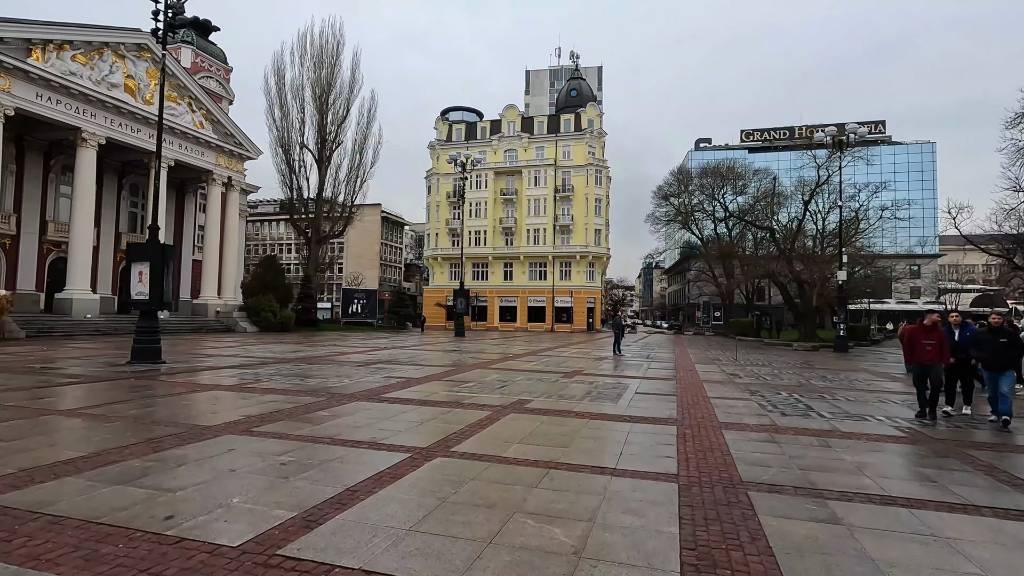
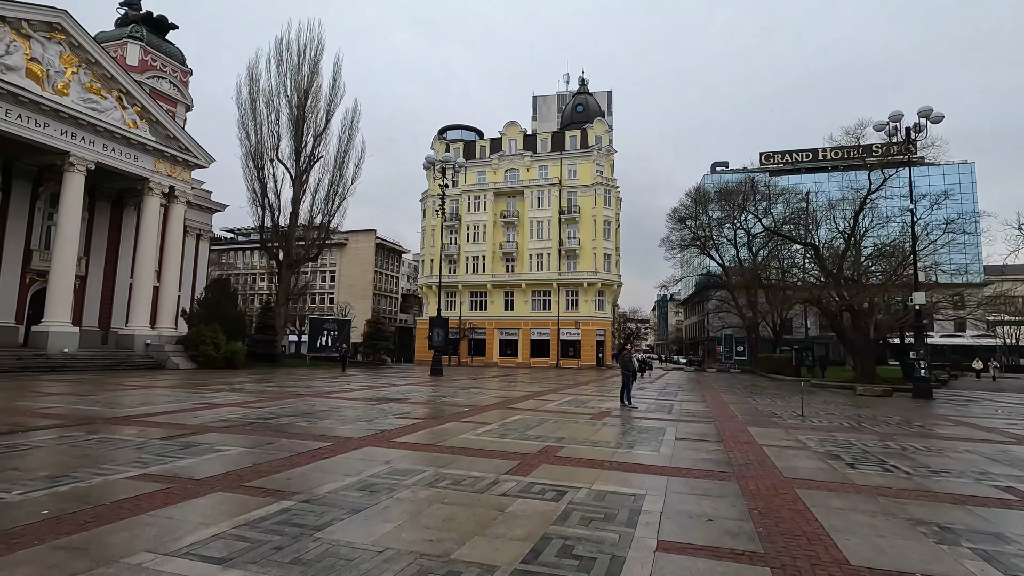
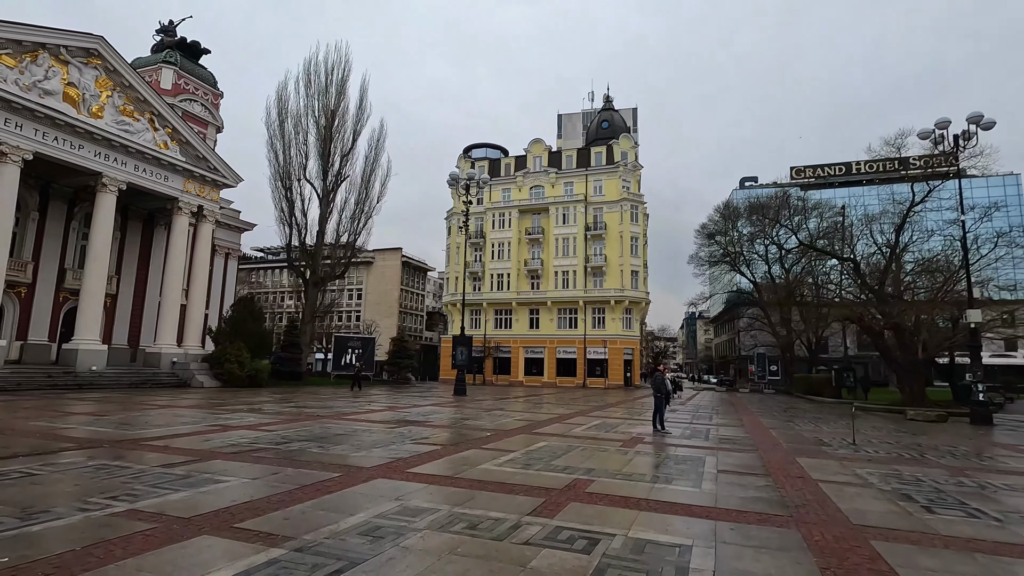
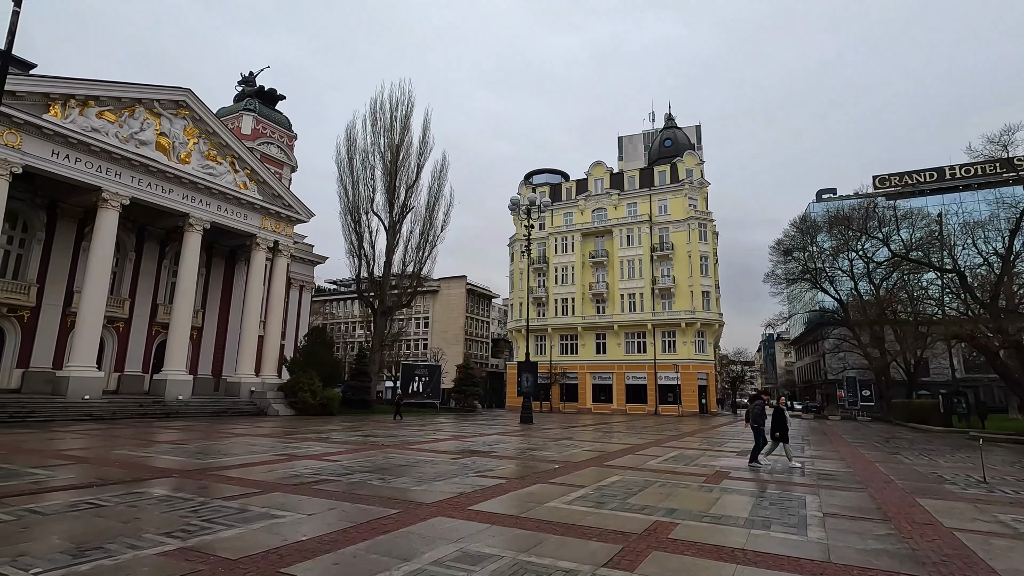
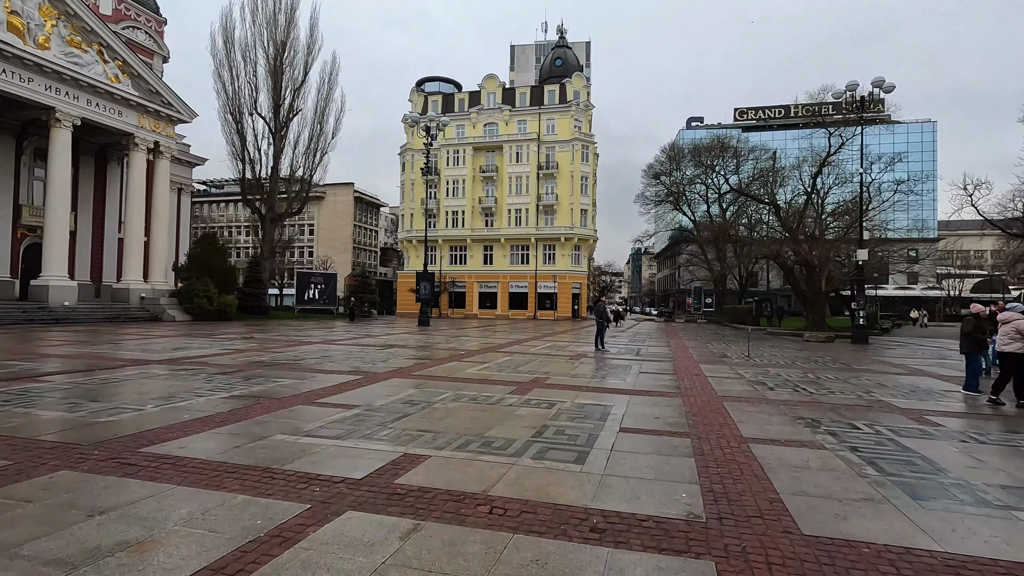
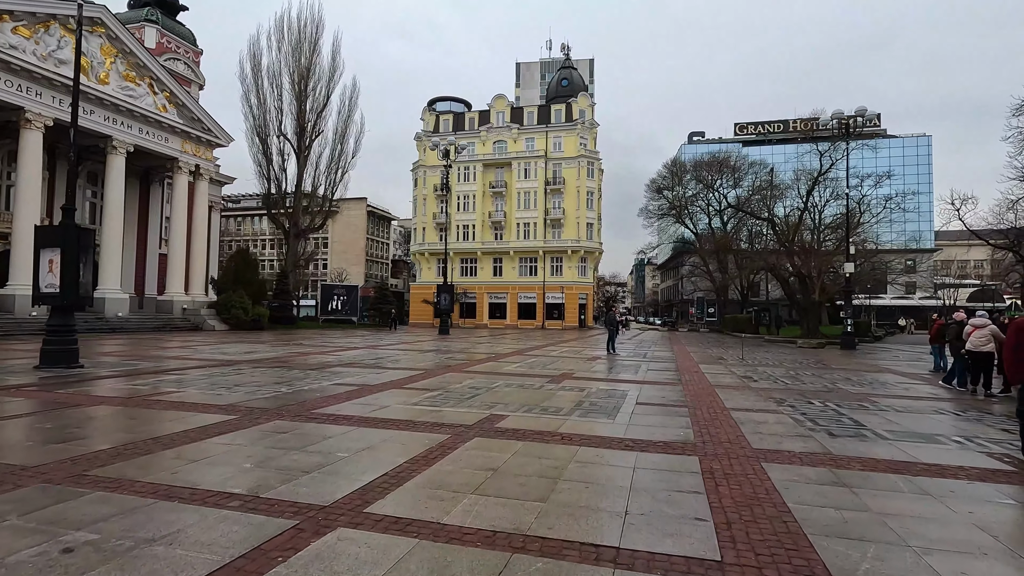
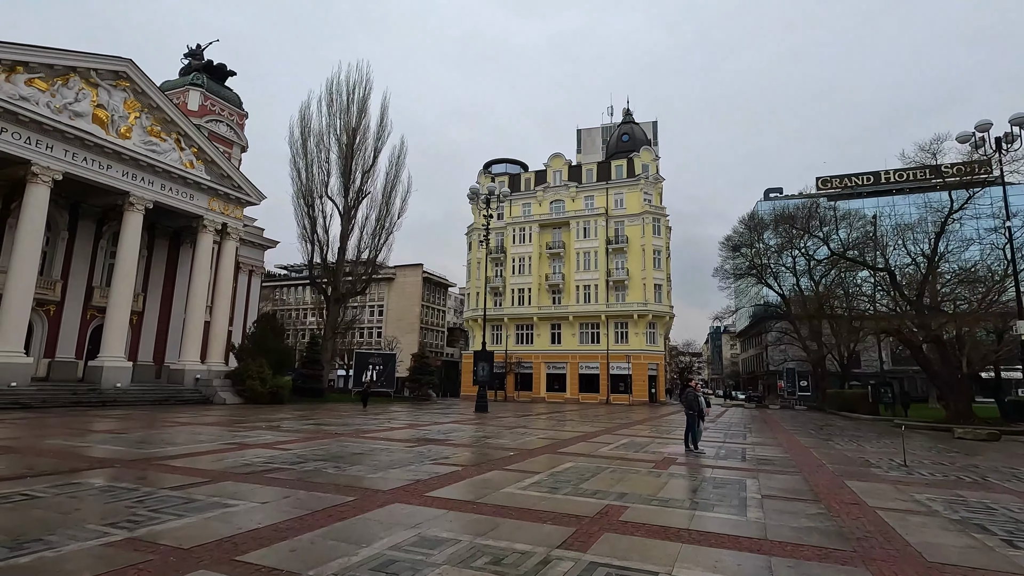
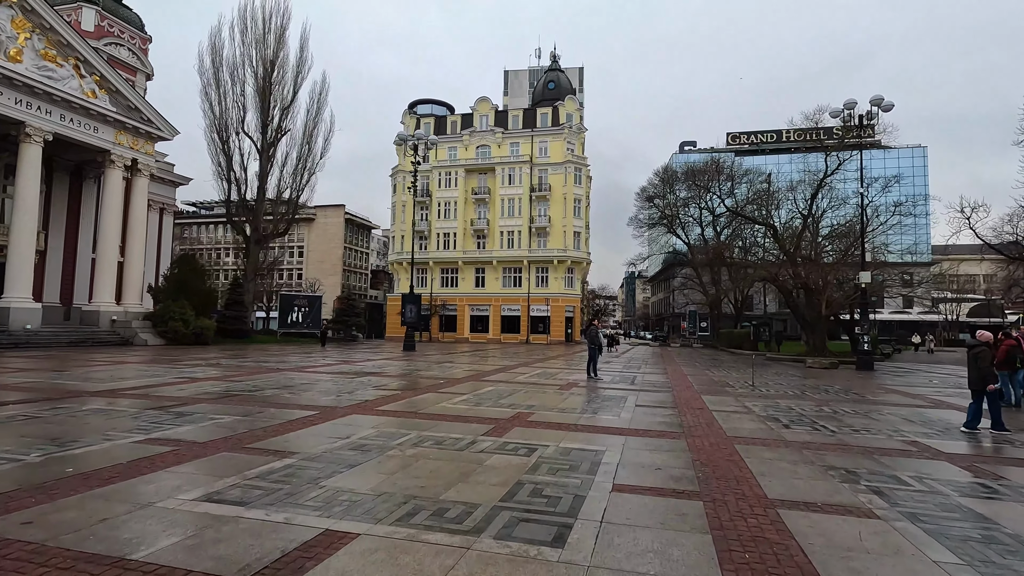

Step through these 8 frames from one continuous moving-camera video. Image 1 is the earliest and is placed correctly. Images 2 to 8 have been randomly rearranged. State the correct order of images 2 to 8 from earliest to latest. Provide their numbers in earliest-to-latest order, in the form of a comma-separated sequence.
6, 5, 8, 2, 3, 7, 4
